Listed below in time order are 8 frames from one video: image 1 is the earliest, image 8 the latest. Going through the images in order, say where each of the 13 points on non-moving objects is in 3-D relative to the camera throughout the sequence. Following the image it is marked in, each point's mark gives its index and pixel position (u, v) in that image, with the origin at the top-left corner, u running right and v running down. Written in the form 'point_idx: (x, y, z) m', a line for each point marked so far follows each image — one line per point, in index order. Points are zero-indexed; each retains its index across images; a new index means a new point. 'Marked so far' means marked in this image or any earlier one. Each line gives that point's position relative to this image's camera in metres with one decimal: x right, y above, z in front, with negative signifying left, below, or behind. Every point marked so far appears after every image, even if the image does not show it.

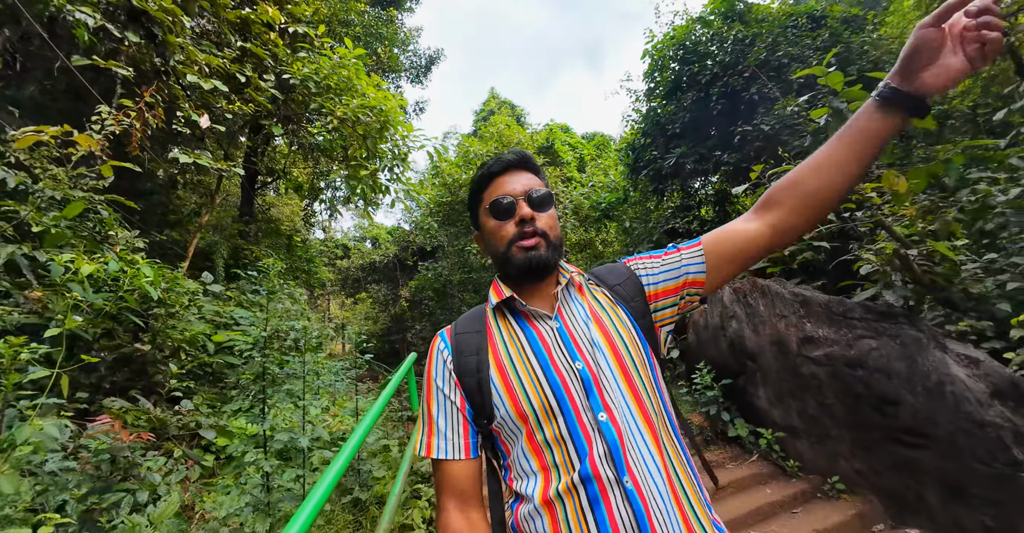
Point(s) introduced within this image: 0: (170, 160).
0: (-2.6, +0.9, +3.0) m
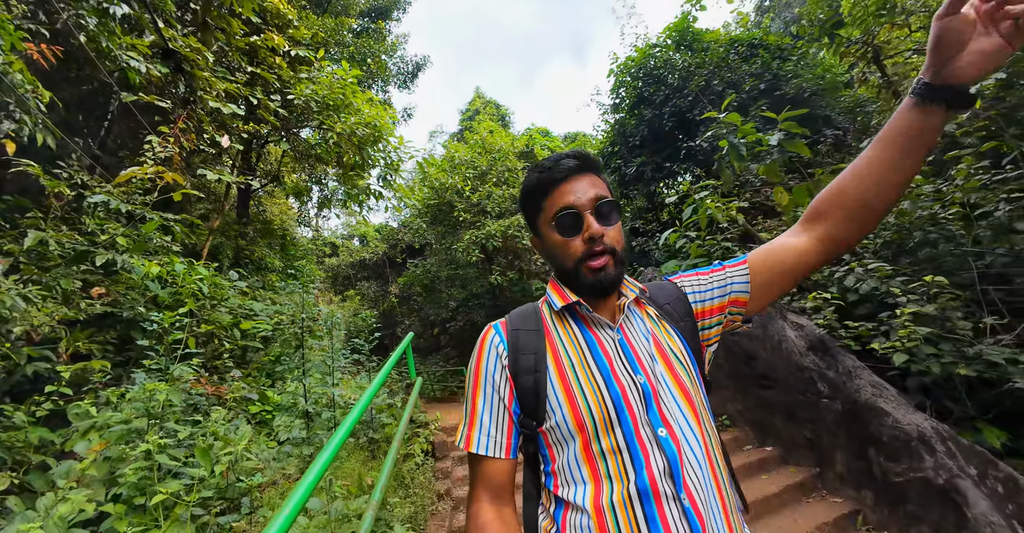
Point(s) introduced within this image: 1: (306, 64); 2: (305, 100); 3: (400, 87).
0: (-2.8, +0.9, +3.5) m
1: (-2.9, +2.8, +5.4) m
2: (-2.6, +2.1, +4.9) m
3: (-2.9, +4.8, +10.3) m
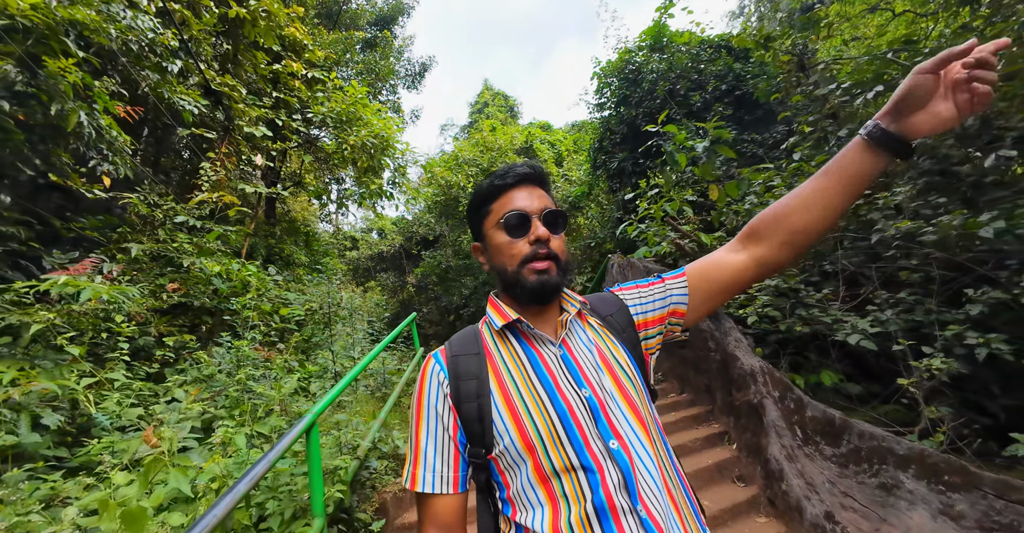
0: (-3.0, +0.9, +4.3) m
1: (-3.0, +2.9, +6.1) m
2: (-2.7, +2.2, +5.6) m
3: (-2.9, +5.1, +11.0) m
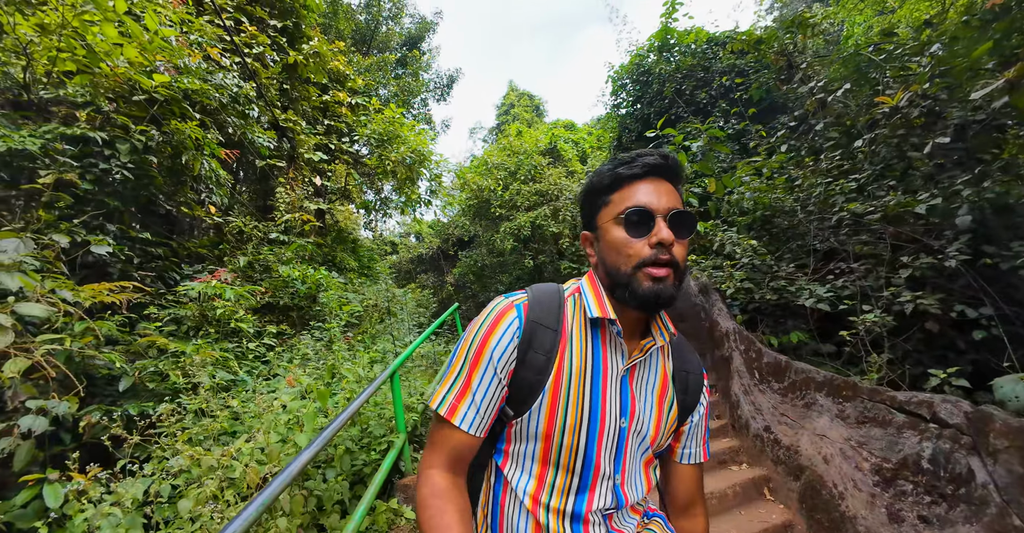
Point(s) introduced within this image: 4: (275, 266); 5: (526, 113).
0: (-2.7, +0.8, +5.1) m
1: (-2.7, +2.9, +7.0) m
2: (-2.4, +2.1, +6.4) m
3: (-2.3, +5.0, +11.8) m
4: (-2.6, 0.0, +4.3) m
5: (+0.5, +5.9, +14.9) m
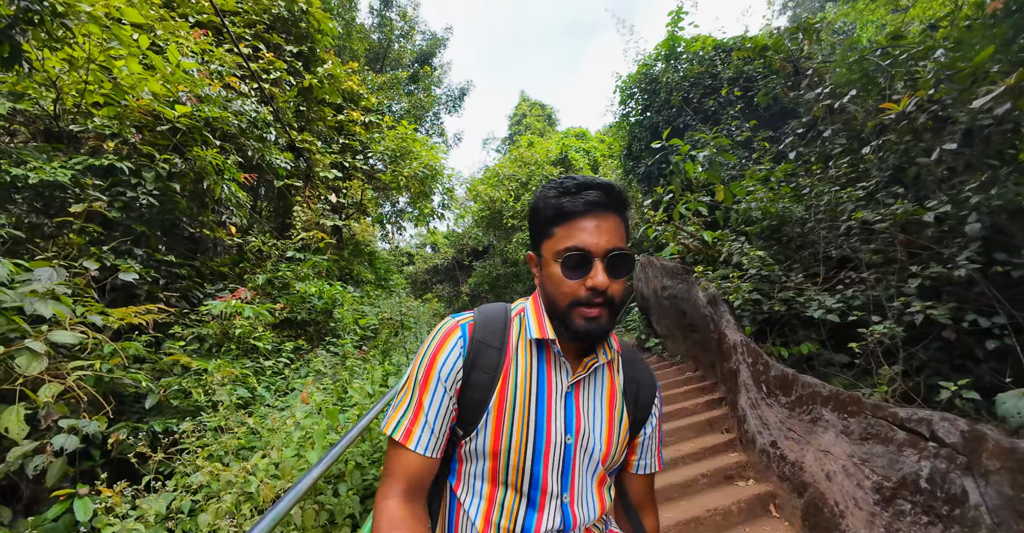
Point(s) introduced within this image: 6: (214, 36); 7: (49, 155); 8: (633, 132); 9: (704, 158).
0: (-2.6, +0.6, +5.3) m
1: (-2.5, +2.6, +7.2) m
2: (-2.2, +1.9, +6.6) m
3: (-1.9, +4.7, +12.0) m
4: (-2.5, -0.2, +4.4) m
5: (+0.9, +5.6, +15.0) m
6: (-3.6, +2.8, +4.7) m
7: (-3.6, +0.9, +3.0) m
8: (+2.1, +2.3, +6.7) m
9: (+1.8, +1.0, +3.6) m
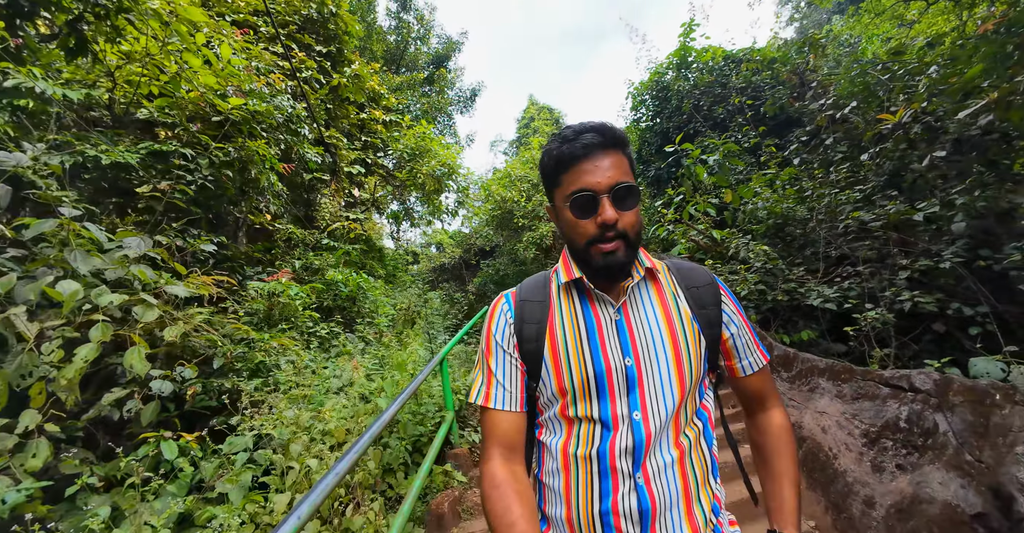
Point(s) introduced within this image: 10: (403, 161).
0: (-2.4, +0.7, +5.6) m
1: (-2.2, +2.7, +7.4) m
2: (-2.0, +2.0, +6.9) m
3: (-1.6, +4.8, +12.3) m
4: (-2.3, 0.0, +4.7) m
5: (+1.3, +5.5, +15.4) m
6: (-3.3, +2.9, +4.9) m
7: (-3.3, +1.1, +3.3) m
8: (+2.4, +2.3, +7.0) m
9: (+2.0, +1.1, +3.9) m
10: (-2.0, +1.9, +7.1) m
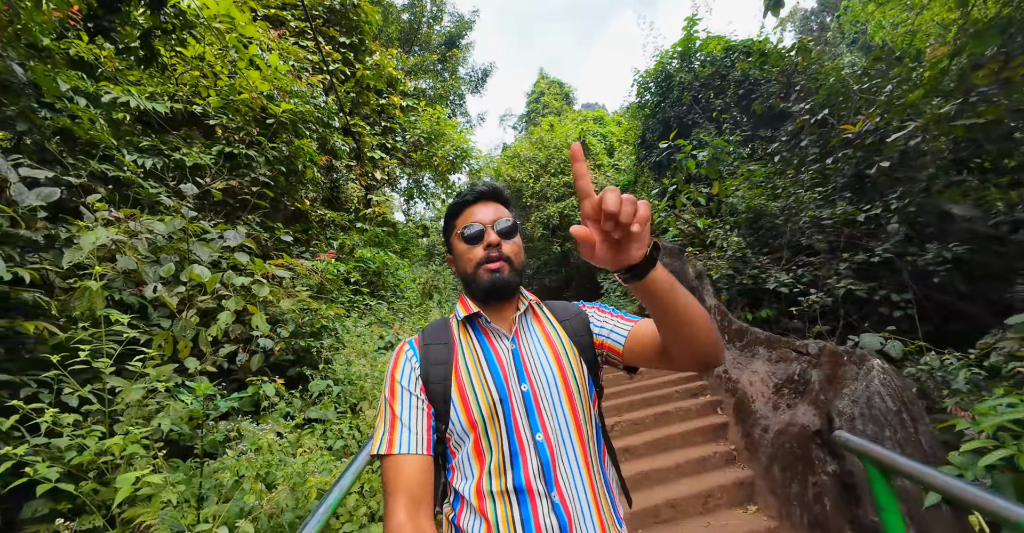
0: (-2.2, +1.1, +6.1) m
1: (-2.0, +3.2, +7.9) m
2: (-1.8, +2.5, +7.3) m
3: (-1.3, +5.6, +12.5) m
4: (-2.2, +0.2, +5.3) m
5: (+1.7, +6.5, +15.5) m
6: (-3.1, +3.3, +5.4) m
7: (-3.2, +1.2, +3.8) m
8: (+2.5, +2.7, +7.4) m
9: (+2.1, +1.2, +4.4) m
10: (-1.8, +2.4, +7.6) m
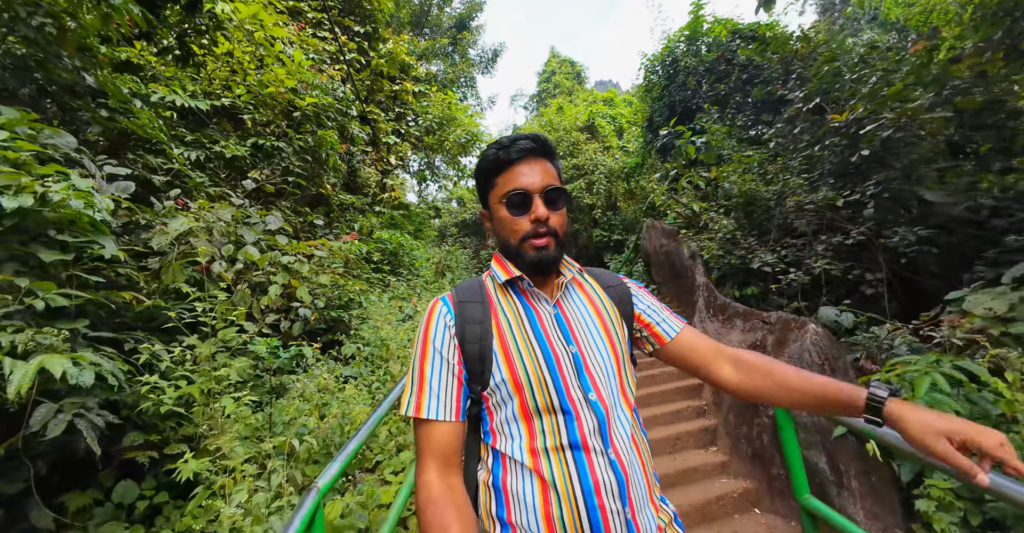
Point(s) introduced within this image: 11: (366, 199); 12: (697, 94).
0: (-2.1, +1.4, +6.5) m
1: (-1.8, +3.6, +8.1) m
2: (-1.6, +2.8, +7.6) m
3: (-0.9, +6.2, +12.6) m
4: (-2.1, +0.5, +5.7) m
5: (+2.1, +7.3, +15.5) m
6: (-3.0, +3.5, +5.7) m
7: (-3.2, +1.5, +4.2) m
8: (+2.7, +3.1, +7.5) m
9: (+2.2, +1.4, +4.6) m
10: (-1.6, +2.8, +7.9) m
11: (-2.5, +1.2, +6.6) m
12: (+3.1, +2.9, +6.6) m
